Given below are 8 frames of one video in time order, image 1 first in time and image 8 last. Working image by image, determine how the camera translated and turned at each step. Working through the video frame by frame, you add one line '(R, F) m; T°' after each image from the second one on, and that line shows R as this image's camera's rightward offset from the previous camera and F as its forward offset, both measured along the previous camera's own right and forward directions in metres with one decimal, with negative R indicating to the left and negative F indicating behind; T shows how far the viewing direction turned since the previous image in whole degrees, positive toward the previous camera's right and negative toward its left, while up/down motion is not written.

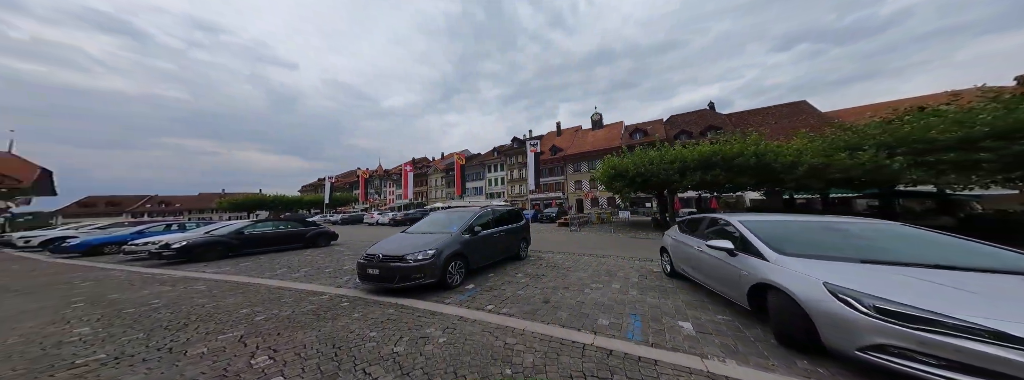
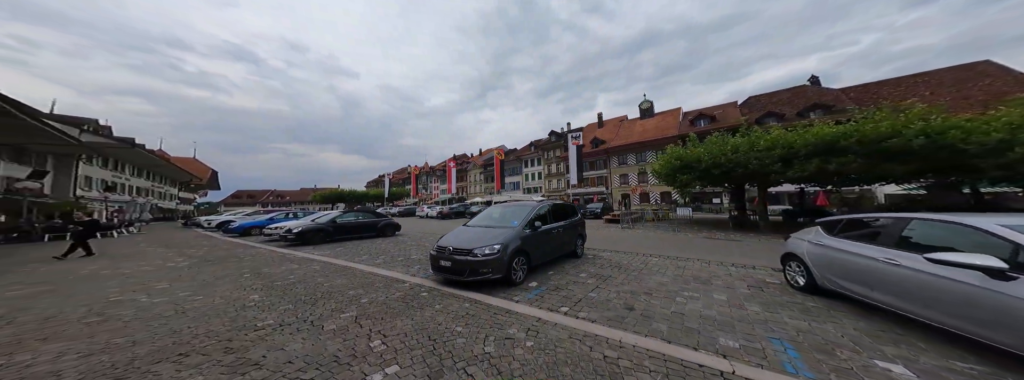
(-0.2, 0.0) m; -10°
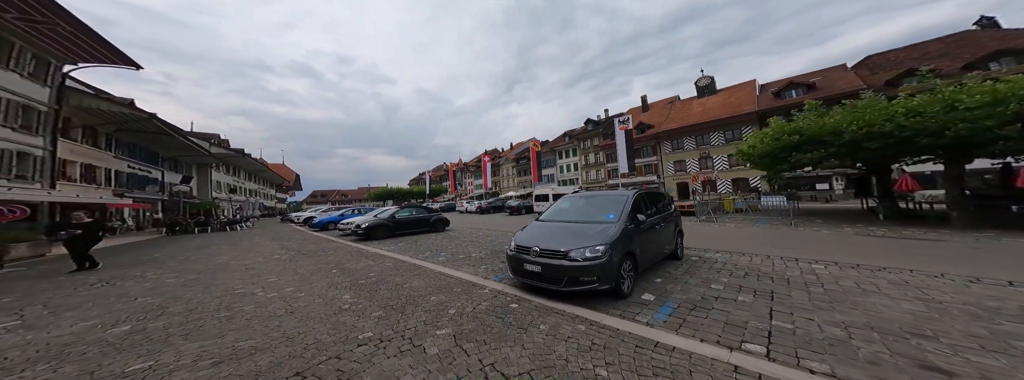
(-0.6, +0.5) m; -8°
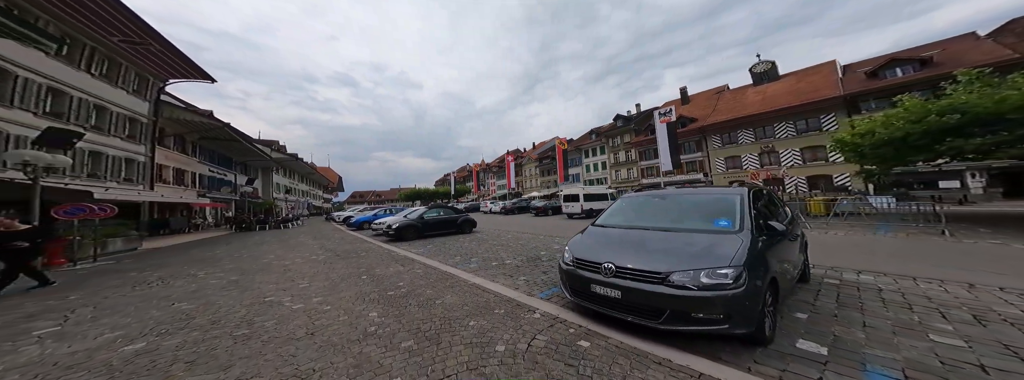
(-0.3, +0.6) m; -7°
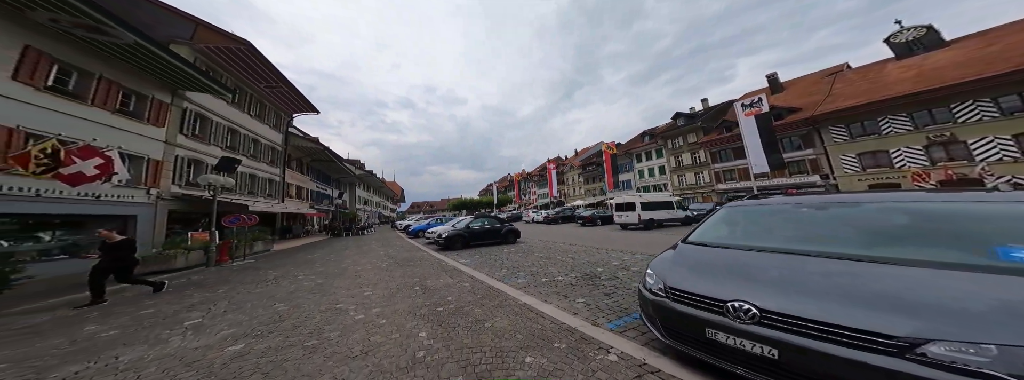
(-0.1, +0.4) m; -12°
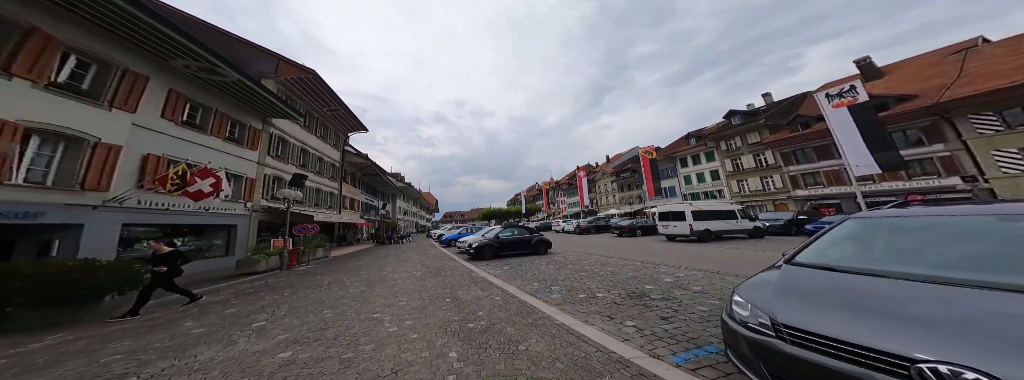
(-0.1, +0.2) m; -6°
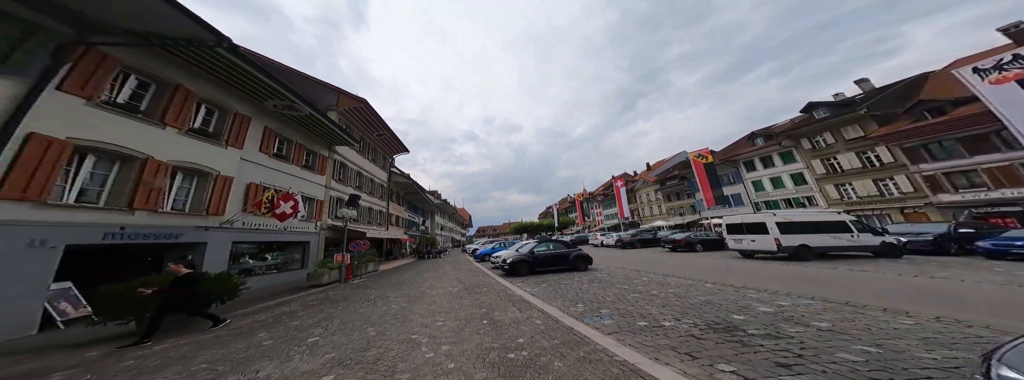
(-0.3, +0.3) m; -6°
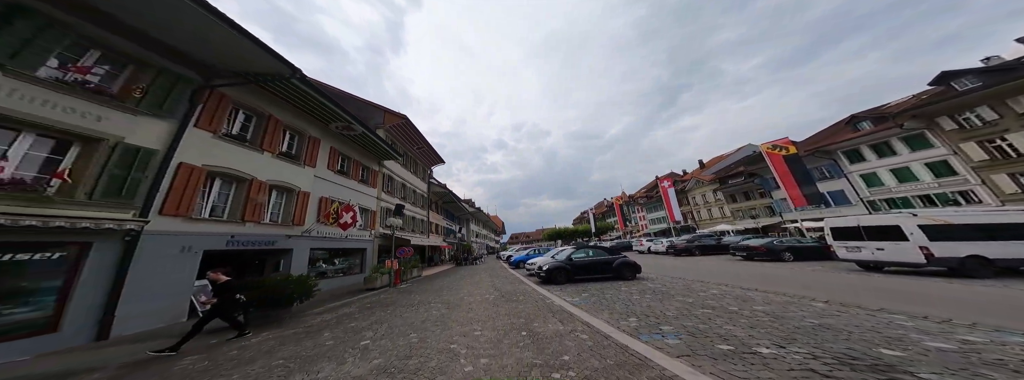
(-0.4, +0.3) m; -7°
